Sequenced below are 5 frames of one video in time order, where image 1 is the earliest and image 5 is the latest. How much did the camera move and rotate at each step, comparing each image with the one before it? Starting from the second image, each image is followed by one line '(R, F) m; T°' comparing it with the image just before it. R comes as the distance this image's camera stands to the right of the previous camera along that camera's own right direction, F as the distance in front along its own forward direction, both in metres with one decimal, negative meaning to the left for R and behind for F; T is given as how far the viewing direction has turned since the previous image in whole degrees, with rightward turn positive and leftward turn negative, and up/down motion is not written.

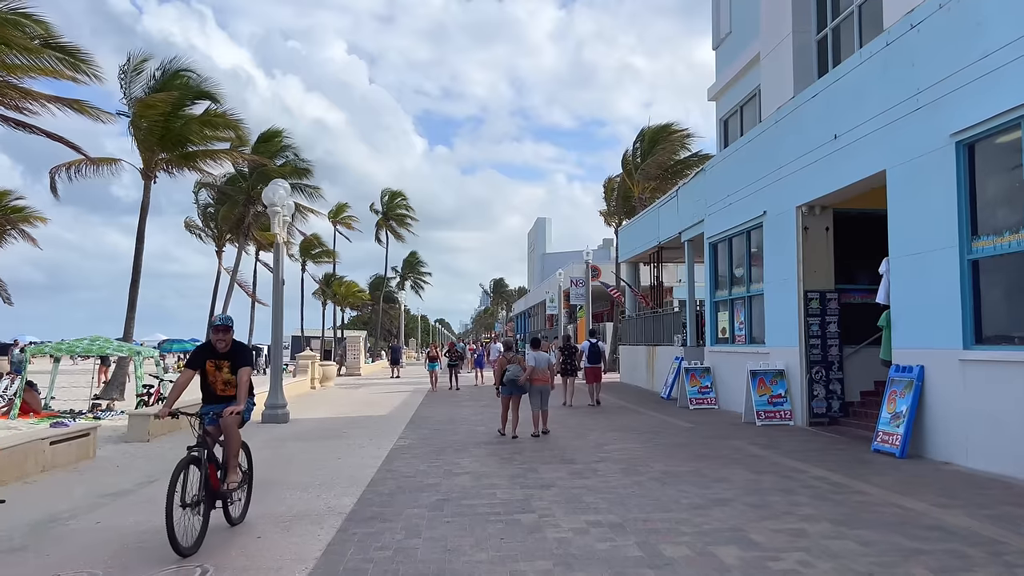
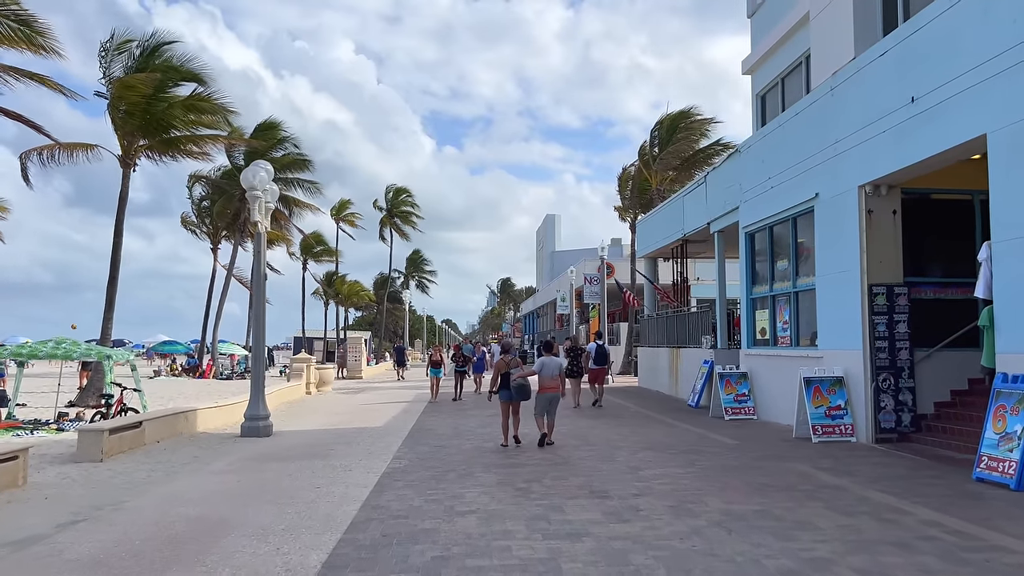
(-0.1, +1.9) m; -1°
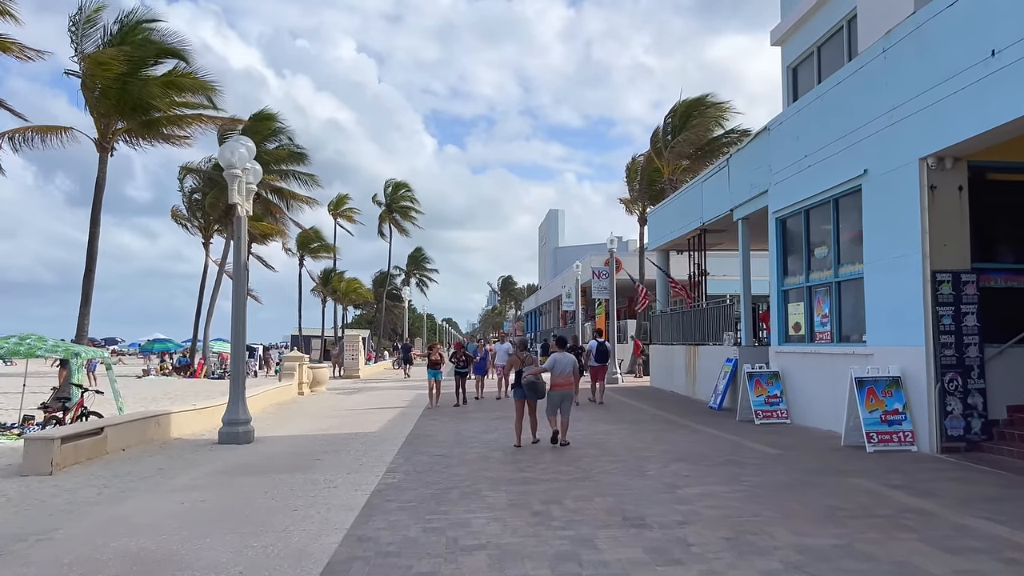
(-0.1, +1.4) m; 0°
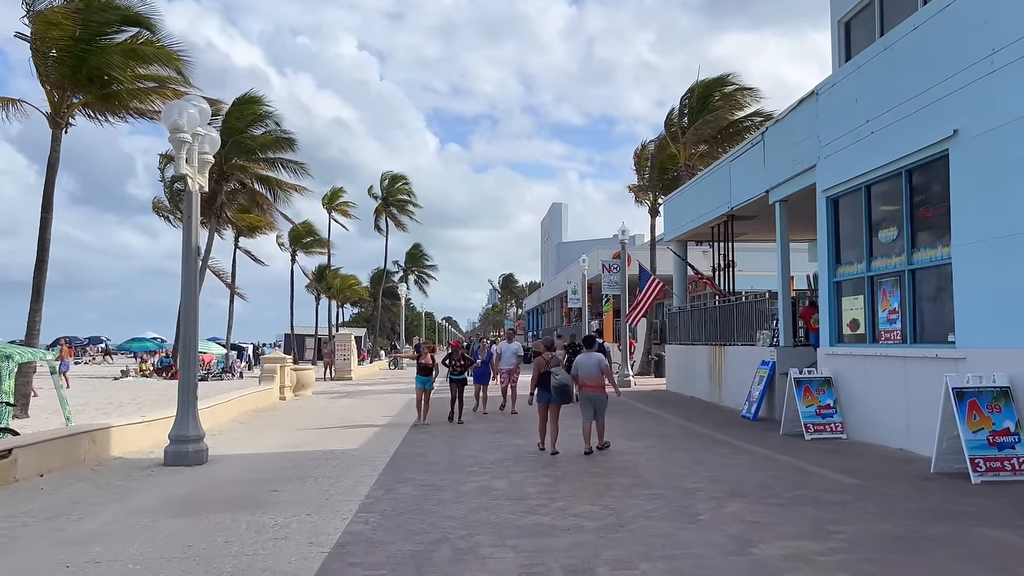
(-0.1, +2.1) m; 0°
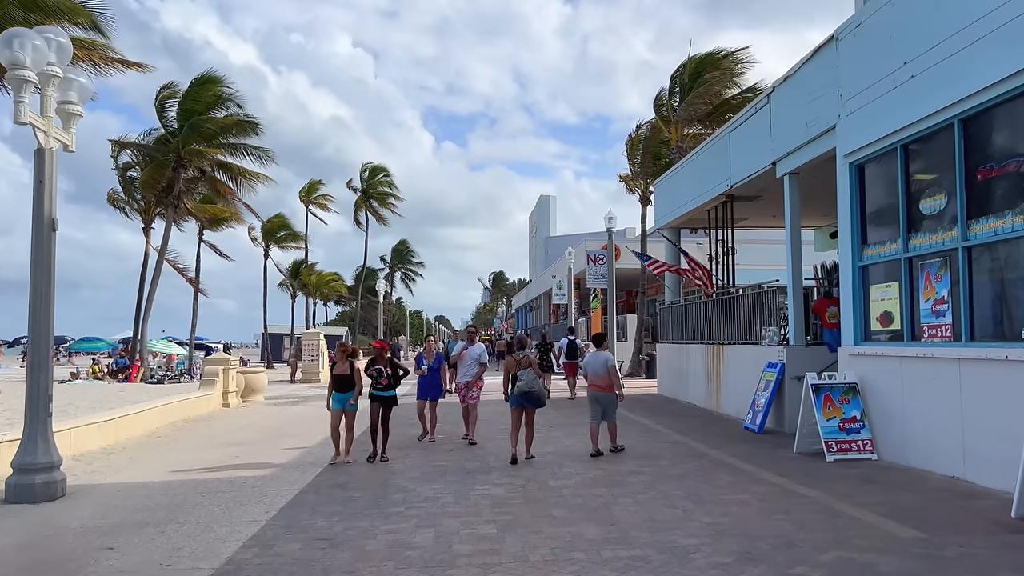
(+0.5, +2.3) m; 0°
